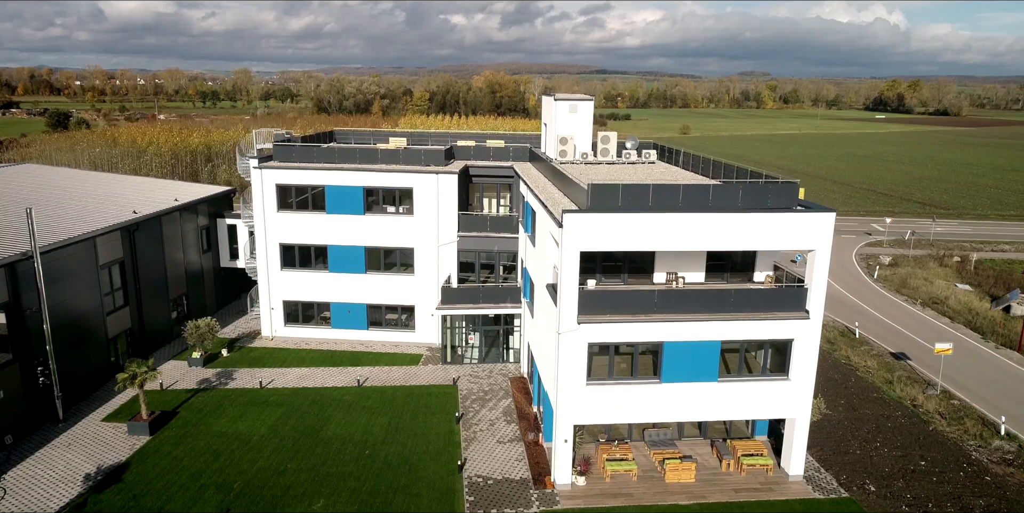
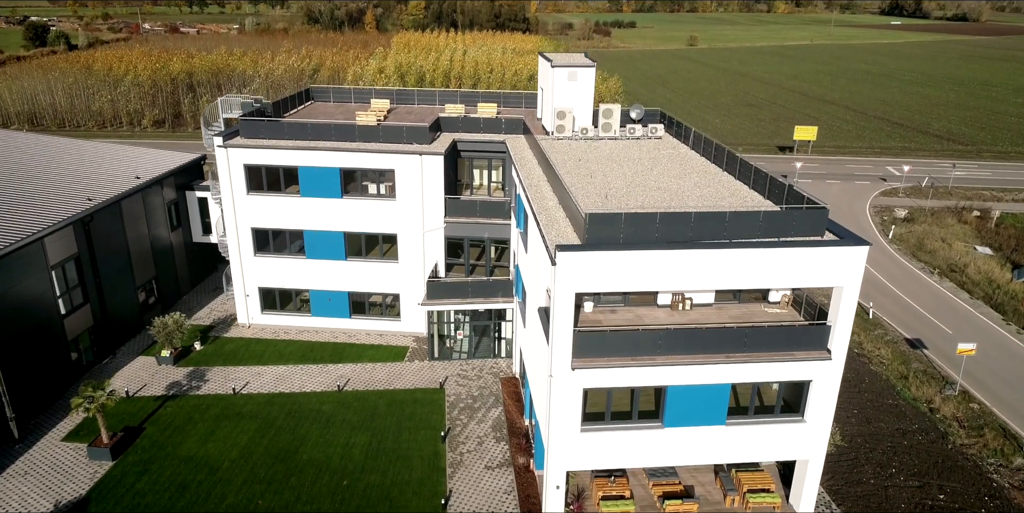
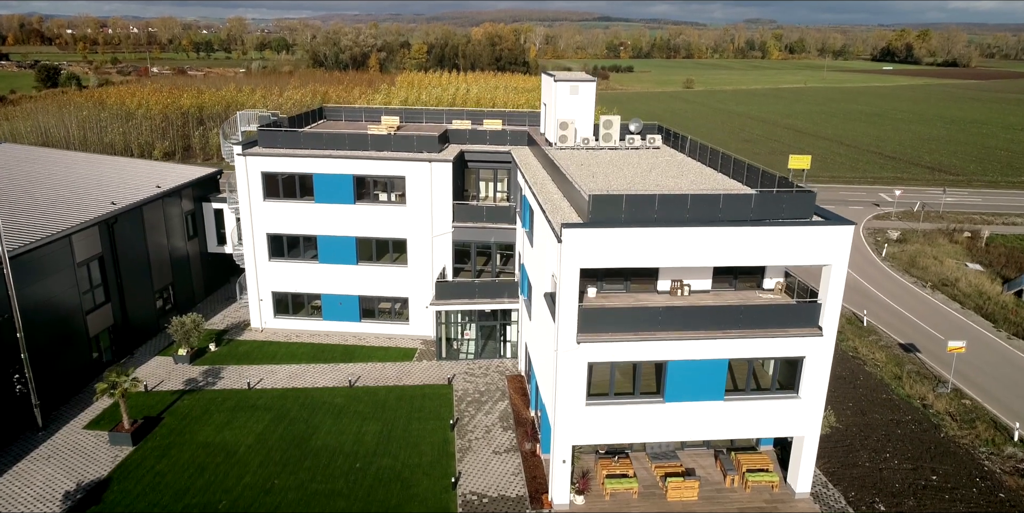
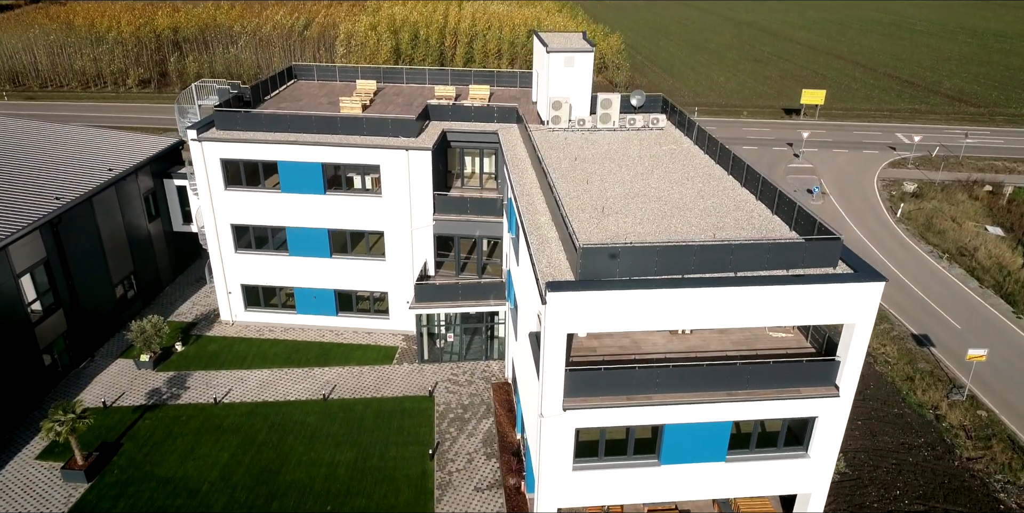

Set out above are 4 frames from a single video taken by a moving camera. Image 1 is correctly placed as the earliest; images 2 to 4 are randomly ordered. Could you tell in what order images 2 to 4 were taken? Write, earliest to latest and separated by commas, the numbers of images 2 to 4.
3, 2, 4
